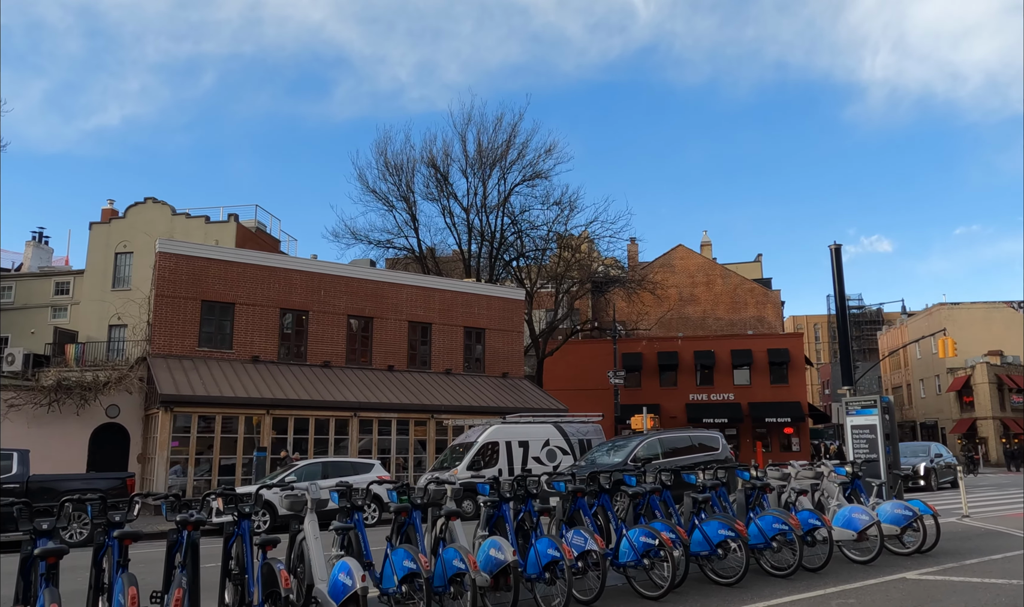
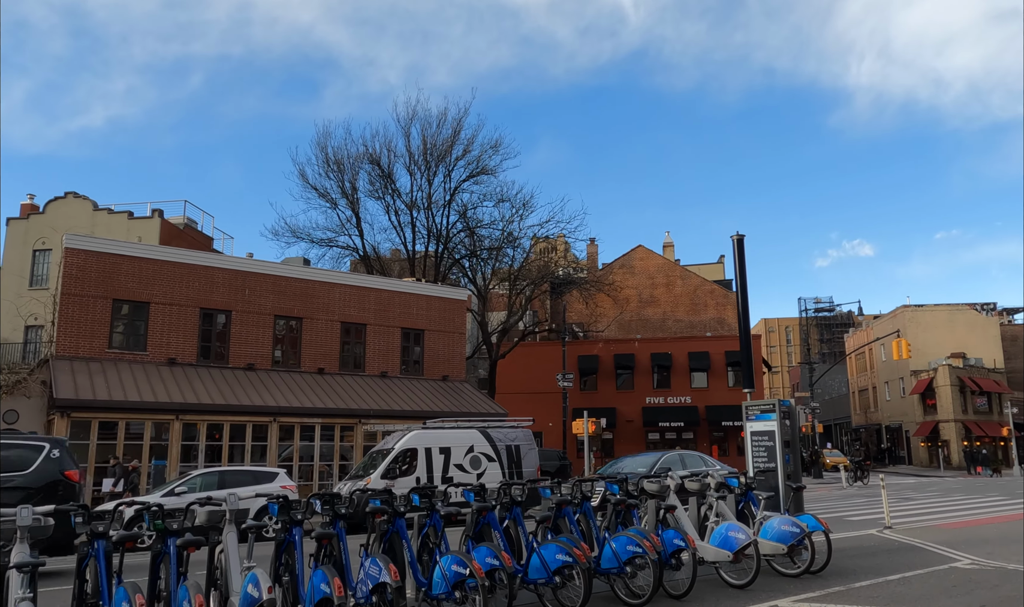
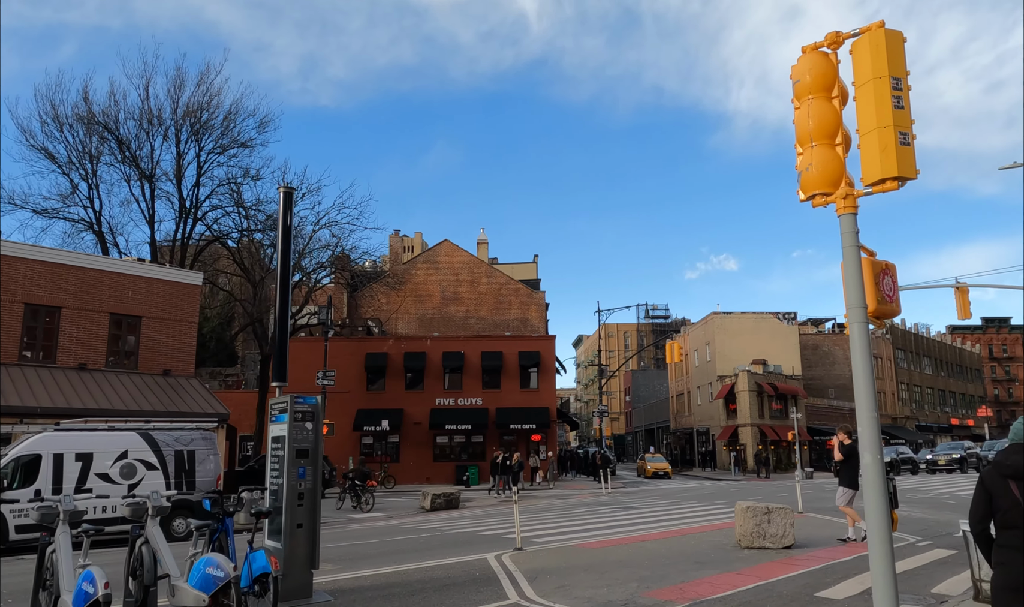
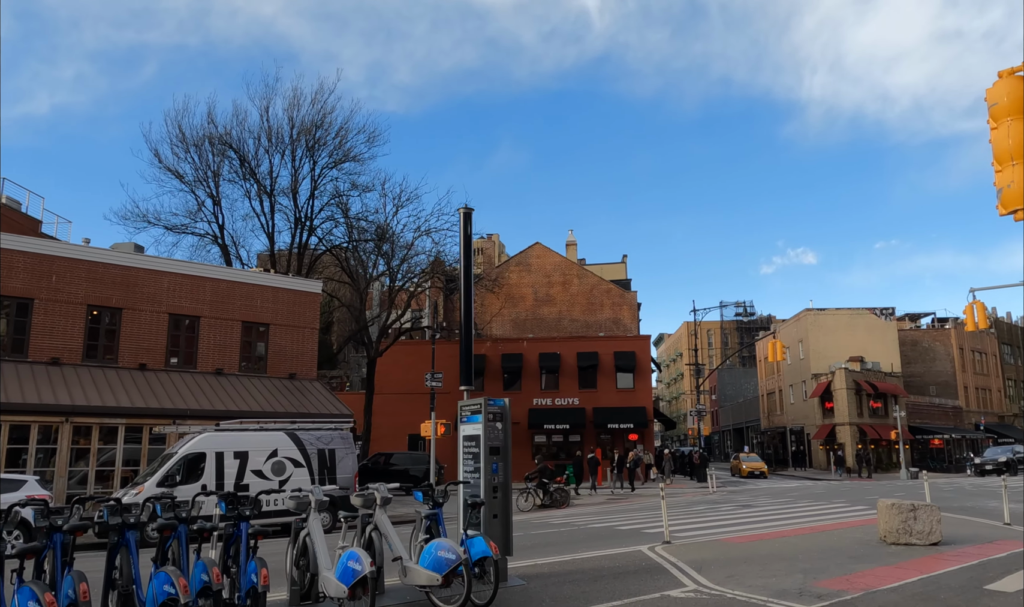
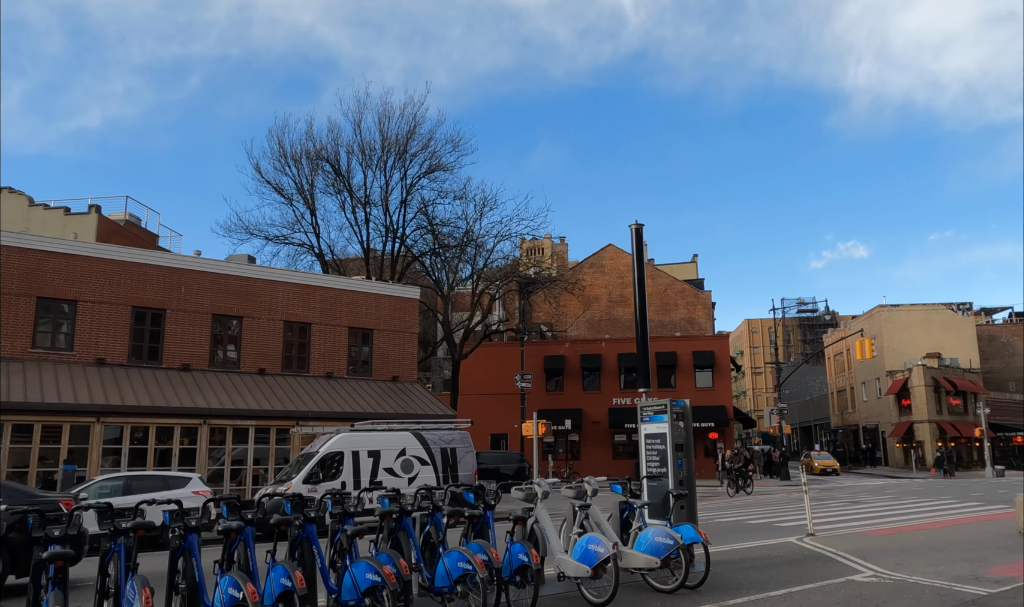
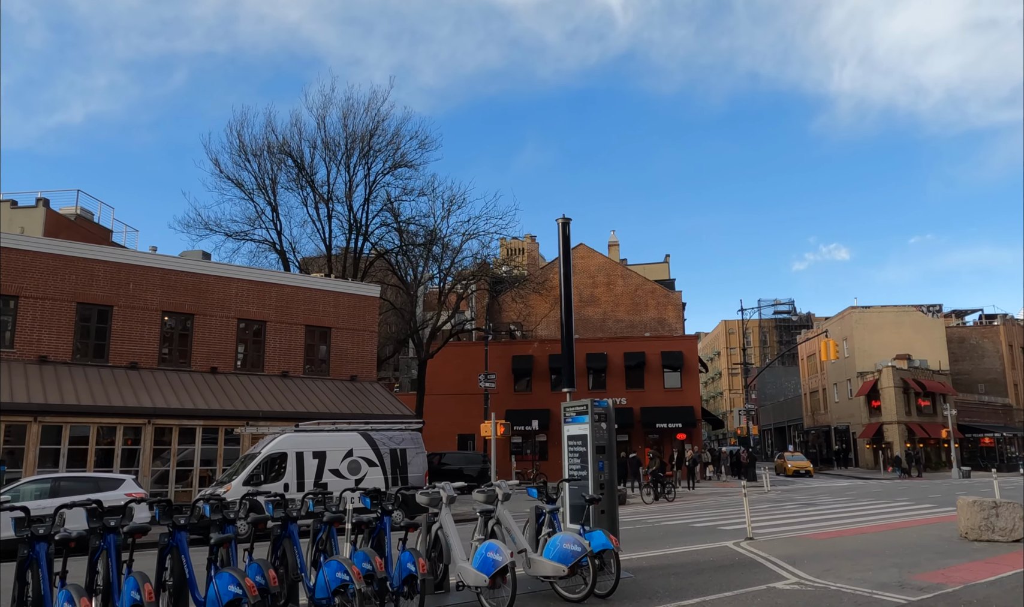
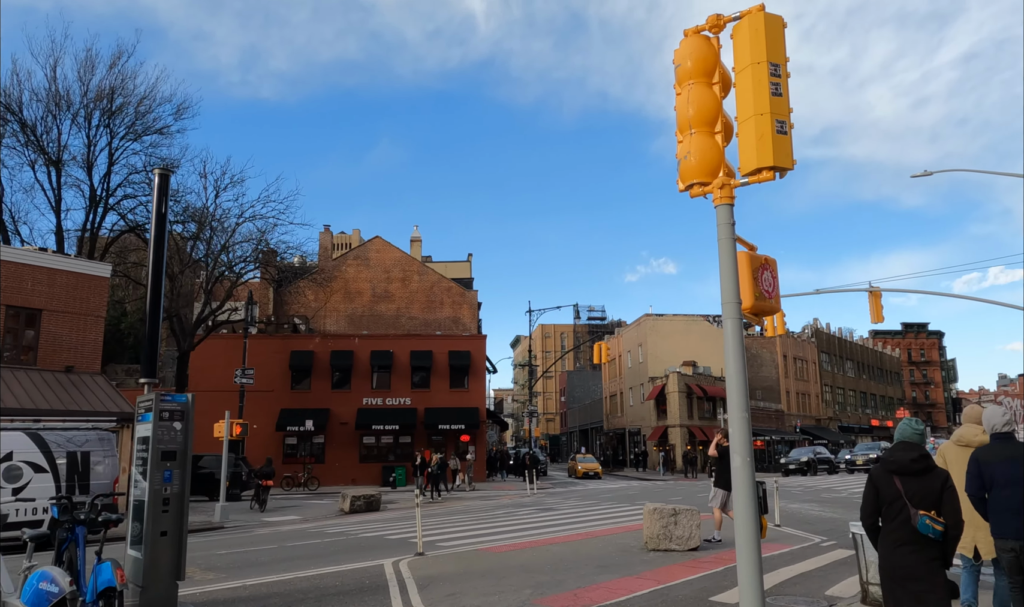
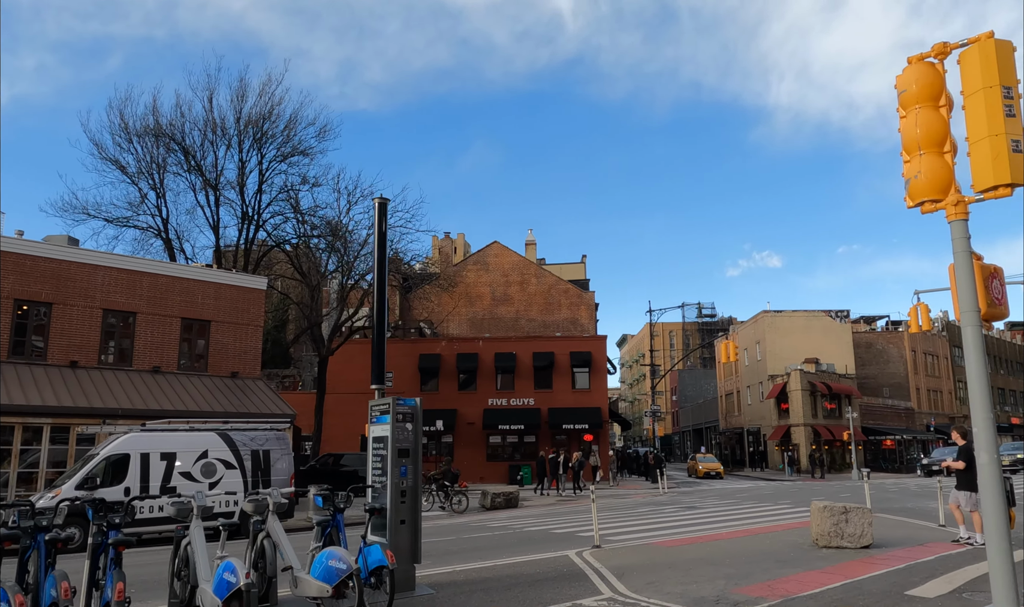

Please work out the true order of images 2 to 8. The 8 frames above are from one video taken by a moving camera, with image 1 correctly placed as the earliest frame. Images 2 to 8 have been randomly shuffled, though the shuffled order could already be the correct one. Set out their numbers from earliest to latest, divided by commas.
2, 5, 6, 4, 8, 3, 7
